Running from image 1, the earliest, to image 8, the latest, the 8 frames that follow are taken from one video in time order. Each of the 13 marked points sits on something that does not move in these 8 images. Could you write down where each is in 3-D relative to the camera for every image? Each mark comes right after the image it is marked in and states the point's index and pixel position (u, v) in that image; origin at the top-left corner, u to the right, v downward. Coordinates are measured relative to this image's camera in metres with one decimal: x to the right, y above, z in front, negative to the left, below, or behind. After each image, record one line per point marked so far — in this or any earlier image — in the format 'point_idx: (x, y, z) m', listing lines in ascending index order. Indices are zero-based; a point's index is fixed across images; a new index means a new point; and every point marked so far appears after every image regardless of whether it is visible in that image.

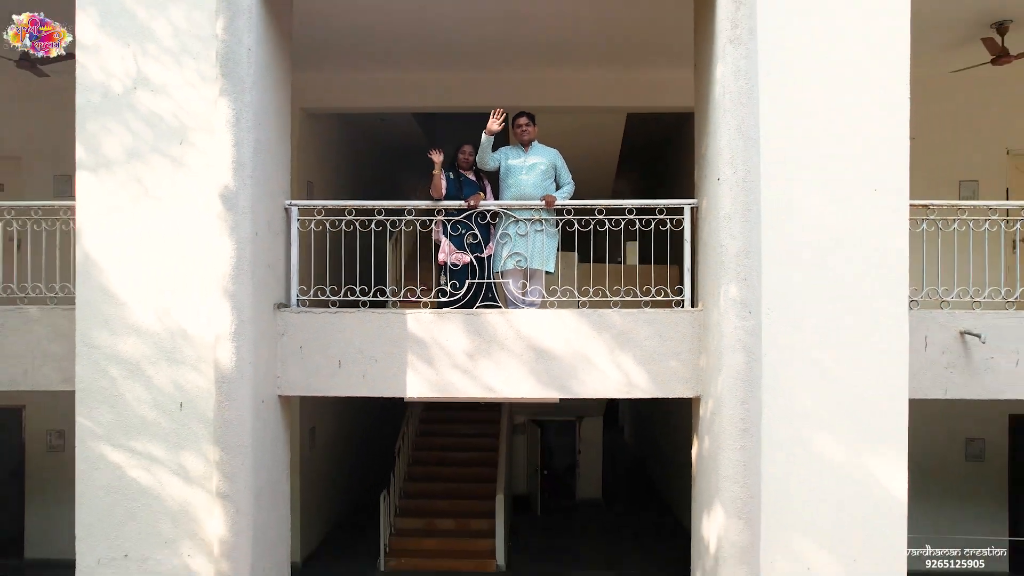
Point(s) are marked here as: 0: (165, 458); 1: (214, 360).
0: (-2.7, -1.3, +4.4) m
1: (-2.3, -0.6, +4.4) m
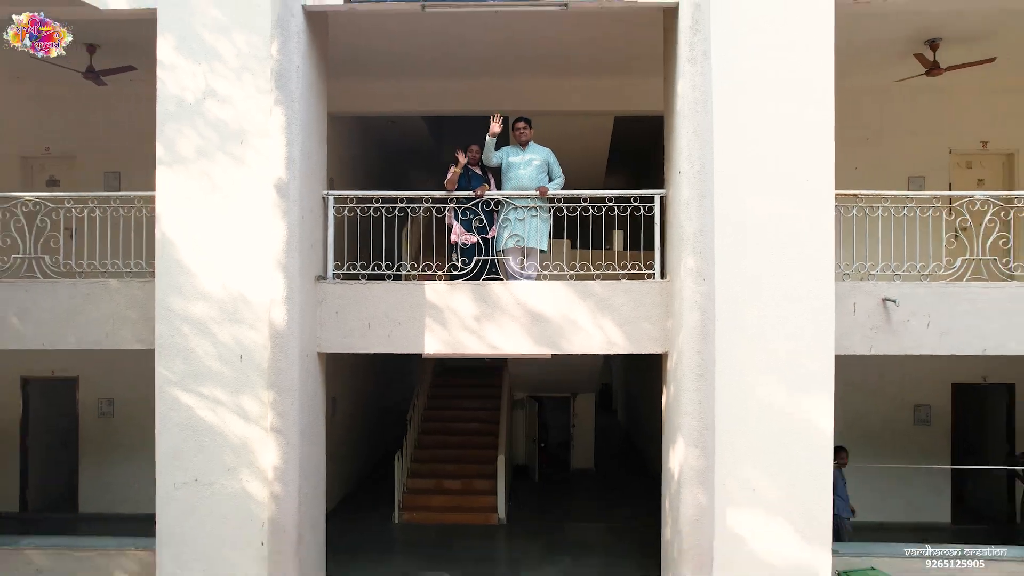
0: (-2.7, -1.1, +5.5) m
1: (-2.3, -0.3, +5.5) m
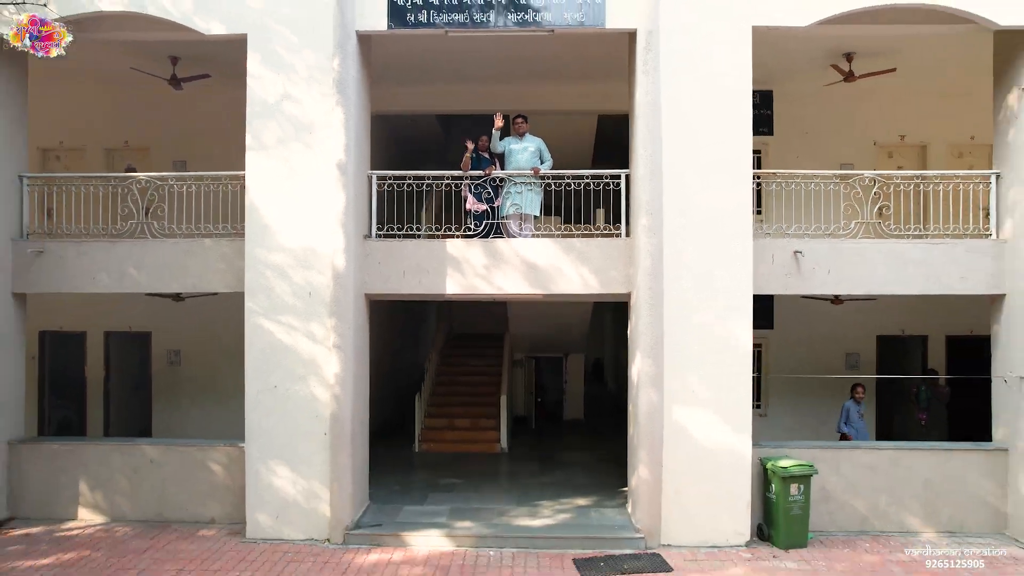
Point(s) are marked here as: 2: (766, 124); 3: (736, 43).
0: (-2.7, -0.5, +7.4) m
1: (-2.3, +0.3, +7.3) m
2: (+4.5, +2.9, +10.0) m
3: (+2.8, +3.1, +7.2) m
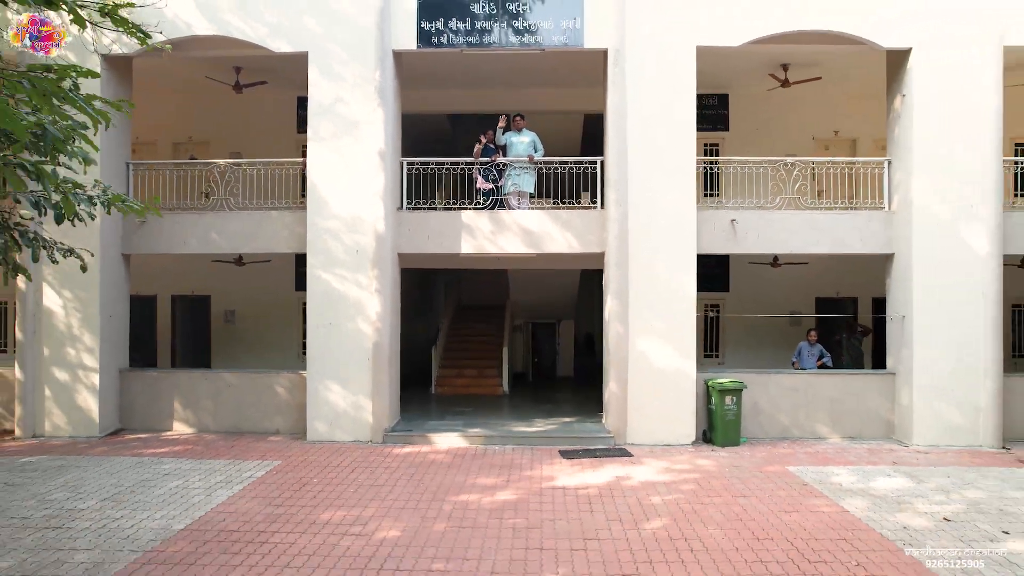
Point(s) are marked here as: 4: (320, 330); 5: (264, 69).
0: (-2.7, +0.2, +9.6) m
1: (-2.3, +1.0, +9.6) m
2: (+4.5, +3.5, +12.2) m
3: (+2.8, +3.8, +9.5) m
4: (-3.2, -0.7, +9.6) m
5: (-4.9, +4.2, +11.3) m
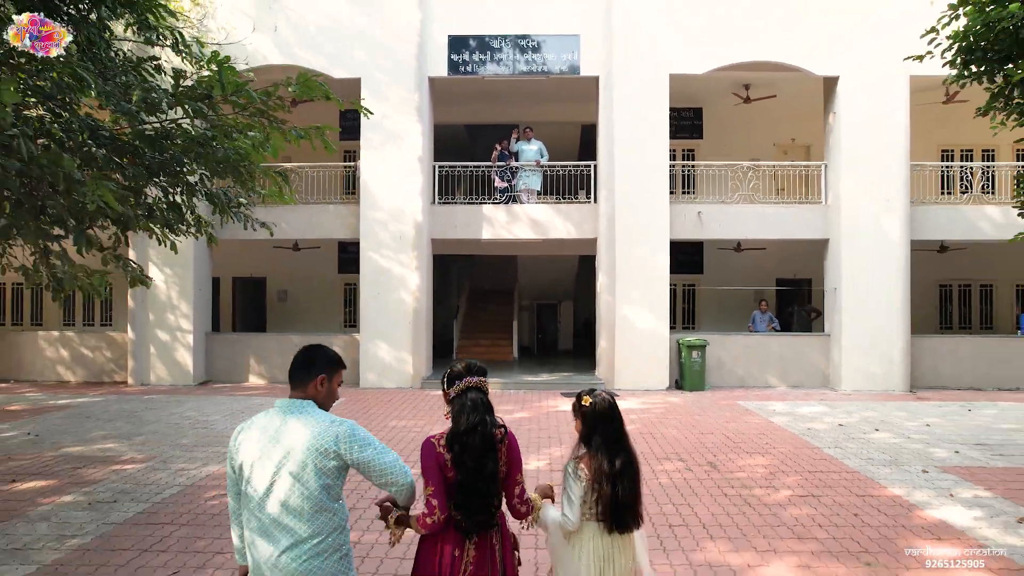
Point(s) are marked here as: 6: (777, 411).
0: (-2.5, +0.6, +12.1) m
1: (-2.0, +1.4, +12.1) m
2: (+4.7, +4.0, +14.7) m
3: (+3.0, +4.2, +11.9) m
4: (-3.0, -0.2, +12.1) m
5: (-4.6, +4.7, +13.8) m
6: (+4.5, -2.1, +9.8) m
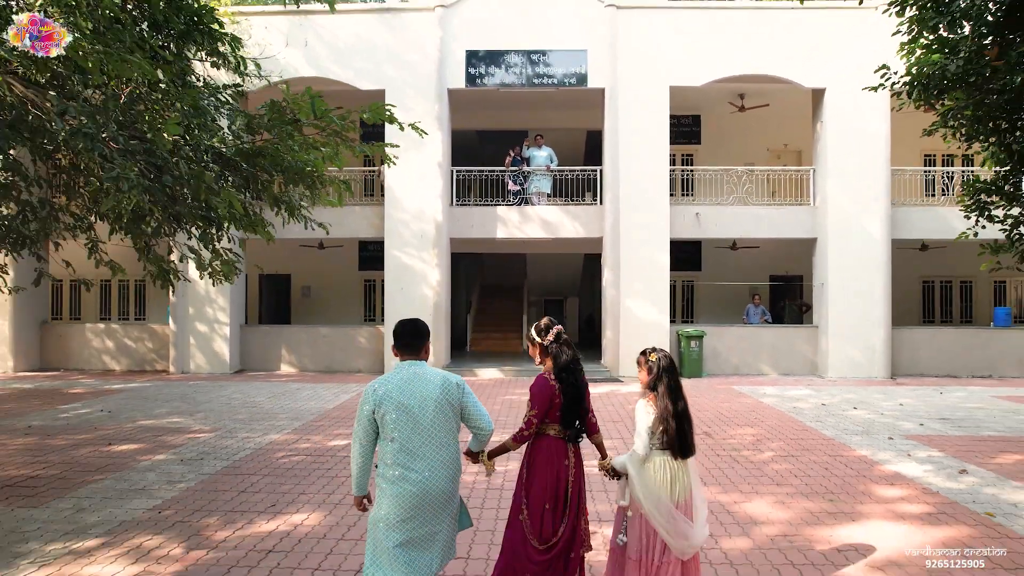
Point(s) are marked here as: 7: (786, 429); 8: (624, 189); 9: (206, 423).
0: (-2.2, +0.7, +13.1) m
1: (-1.8, +1.5, +13.1) m
2: (+5.0, +4.1, +15.7) m
3: (+3.3, +4.3, +13.0) m
4: (-2.7, -0.1, +13.1) m
5: (-4.4, +4.8, +14.8) m
6: (+4.8, -2.0, +10.8) m
7: (+3.8, -1.9, +8.0) m
8: (+2.5, +2.2, +13.0) m
9: (-4.4, -2.0, +8.4) m
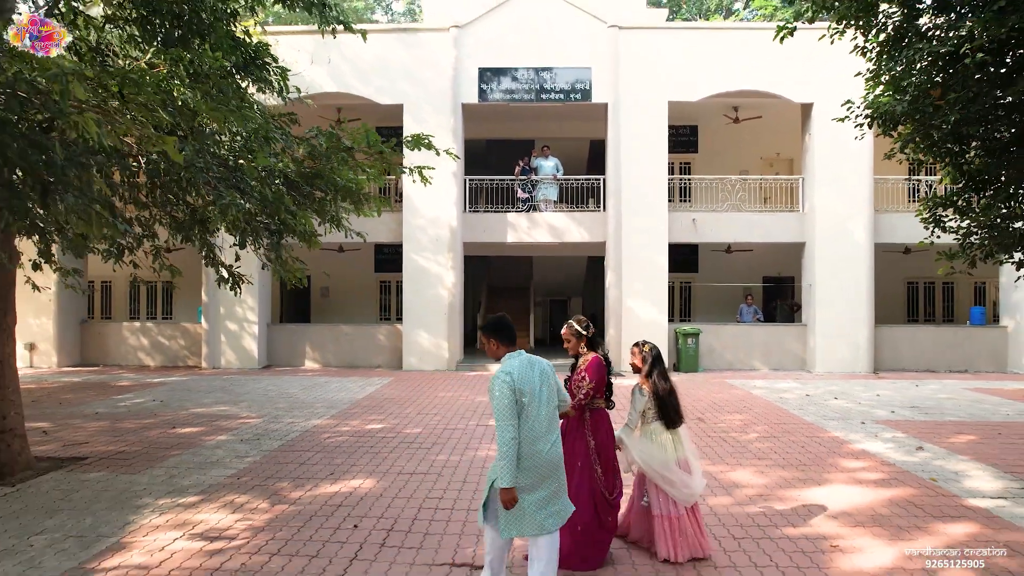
0: (-2.0, +0.7, +14.1) m
1: (-1.5, +1.5, +14.0) m
2: (+5.2, +4.1, +16.7) m
3: (+3.5, +4.3, +13.9) m
4: (-2.5, -0.2, +14.1) m
5: (-4.1, +4.8, +15.7) m
6: (+5.0, -2.0, +11.8) m
7: (+4.0, -2.0, +9.0) m
8: (+2.7, +2.2, +13.9) m
9: (-4.2, -2.0, +9.3) m
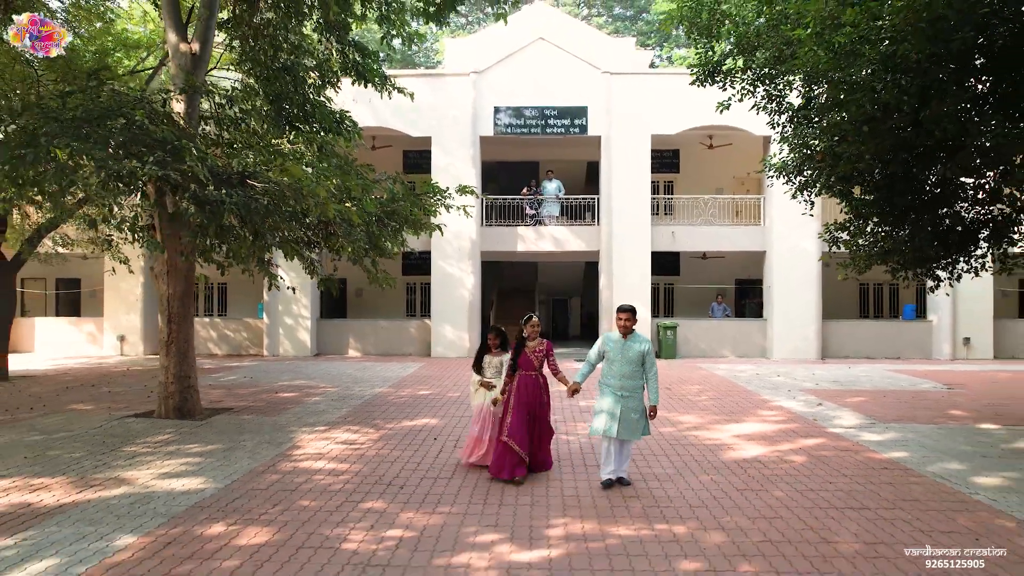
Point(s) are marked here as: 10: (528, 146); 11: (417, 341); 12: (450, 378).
0: (-1.7, +0.7, +16.9) m
1: (-1.3, +1.5, +16.9) m
2: (+5.5, +4.0, +19.5) m
3: (+3.8, +4.3, +16.8) m
4: (-2.2, -0.2, +16.9) m
5: (-3.9, +4.7, +18.6) m
6: (+5.3, -2.0, +14.6) m
7: (+4.3, -2.0, +11.8) m
8: (+3.0, +2.2, +16.8) m
9: (-3.9, -2.0, +12.2) m
10: (+0.5, +4.7, +19.0) m
11: (-2.9, -1.6, +17.4) m
12: (-1.4, -2.0, +12.8) m
